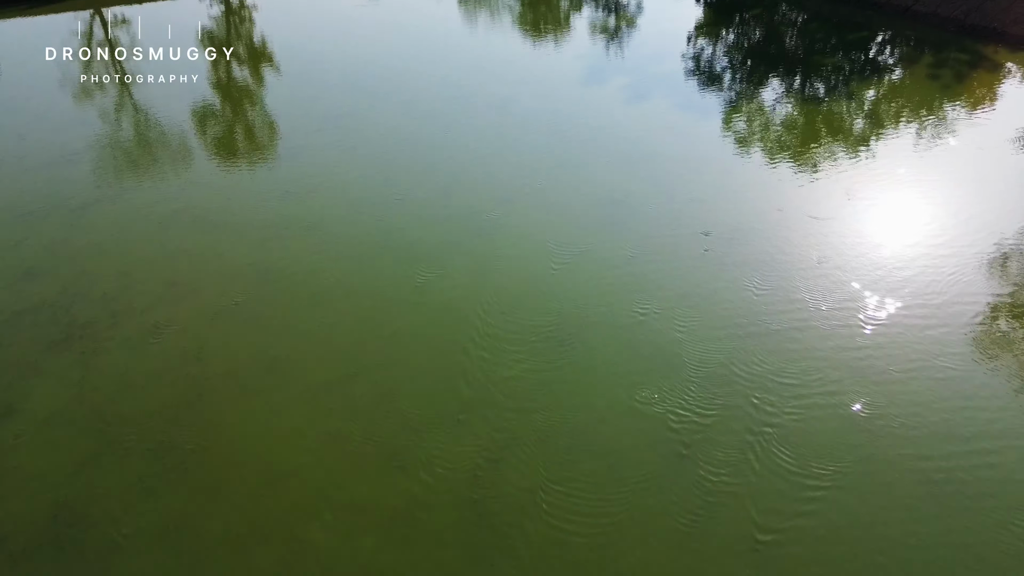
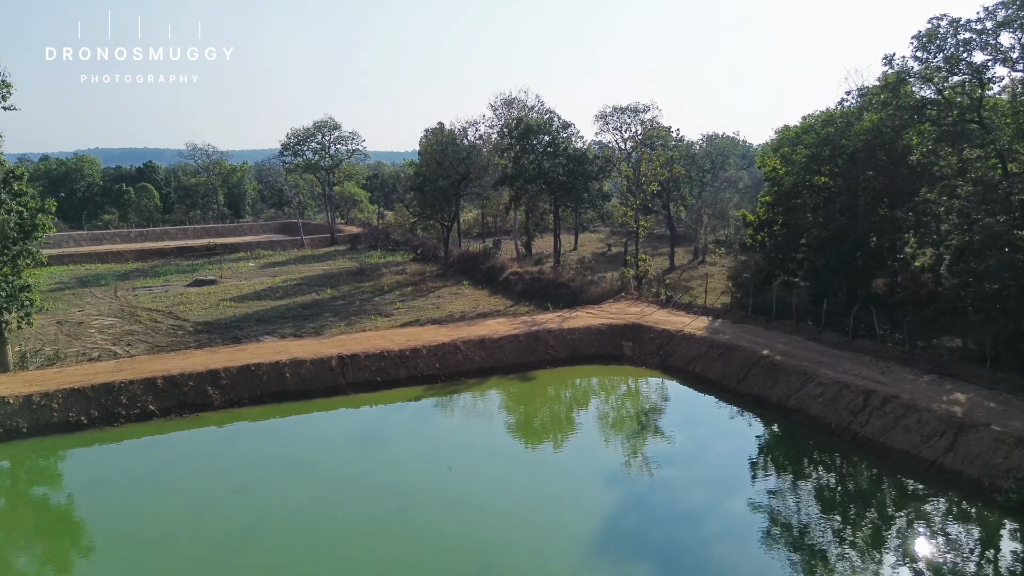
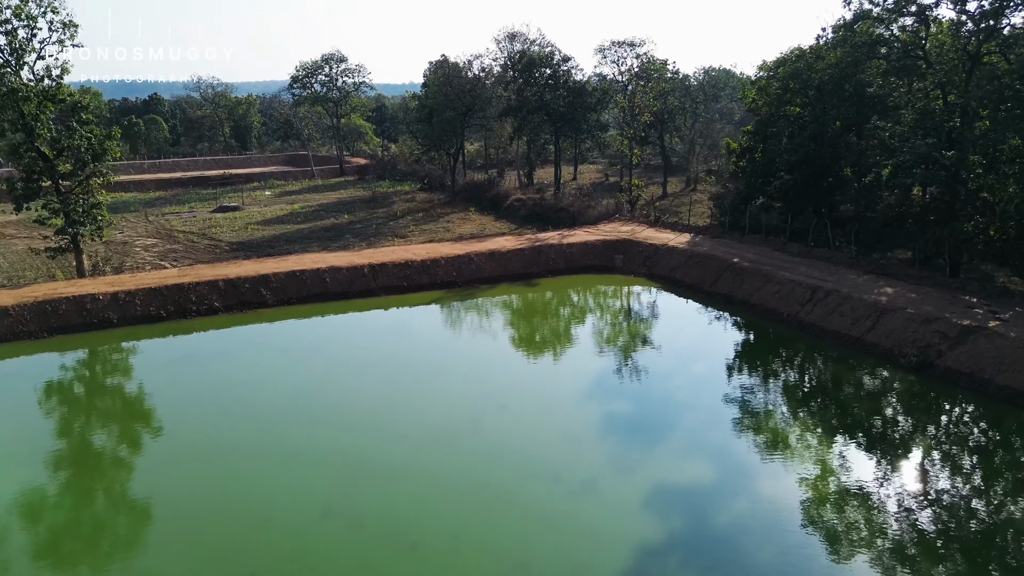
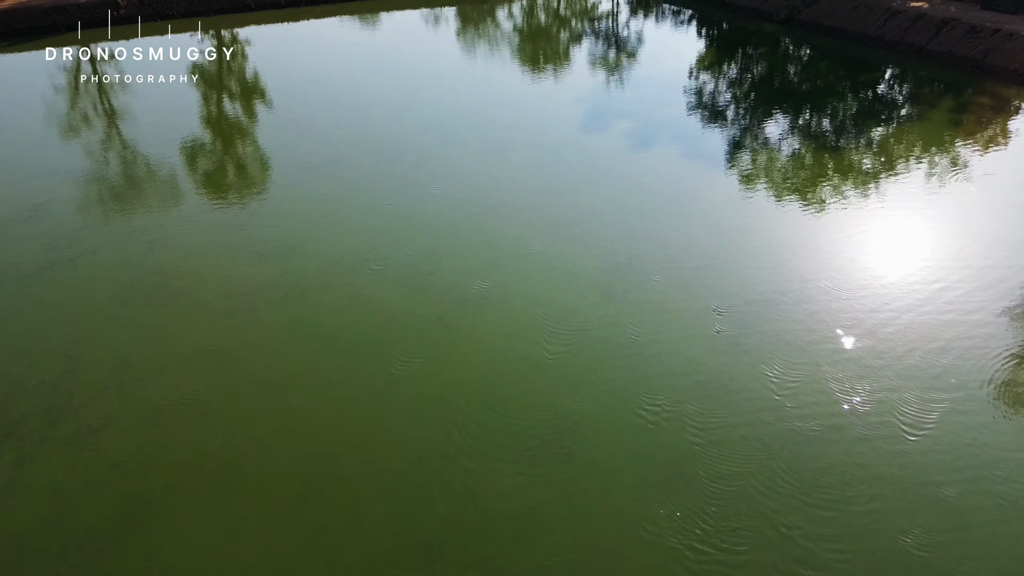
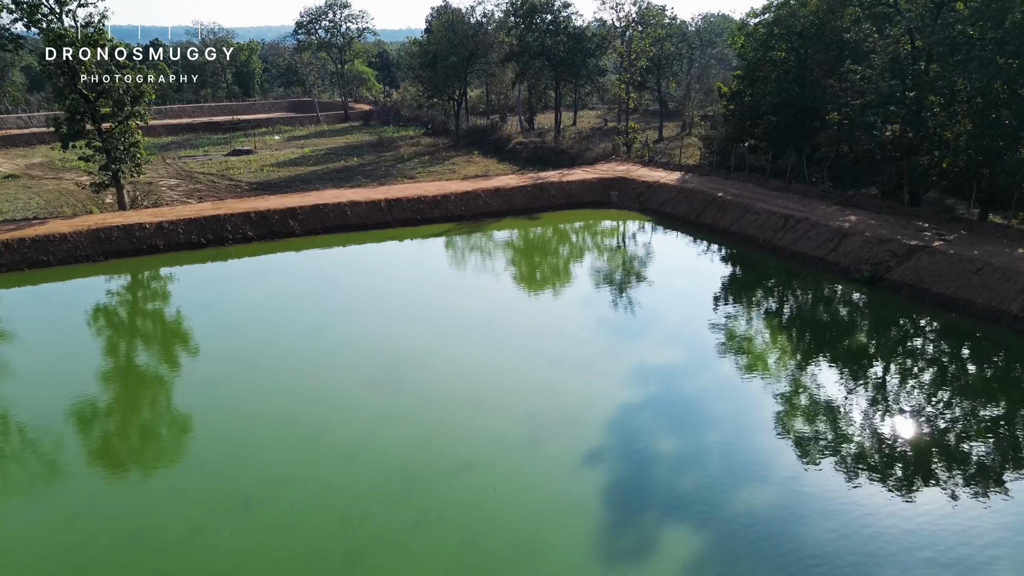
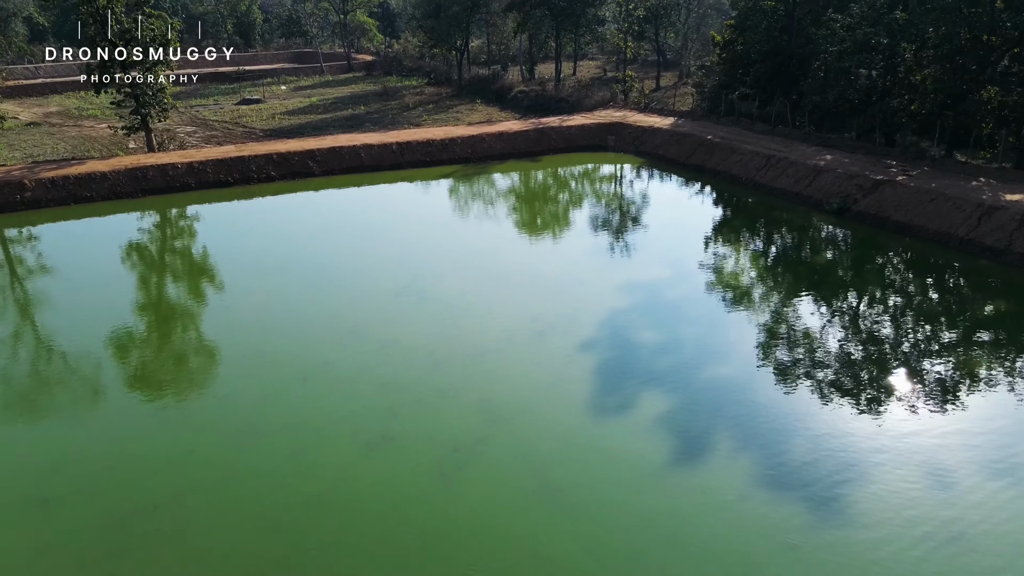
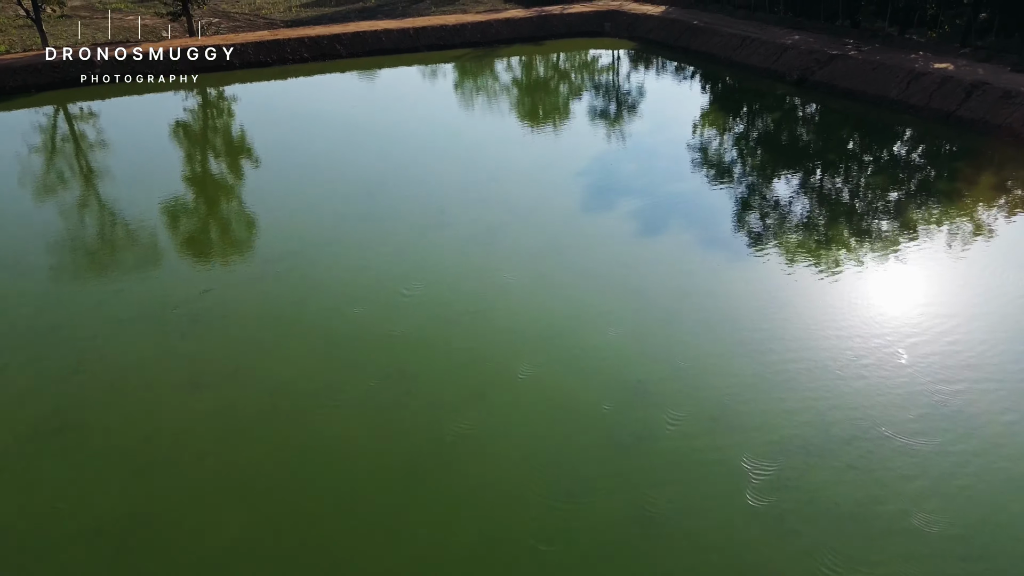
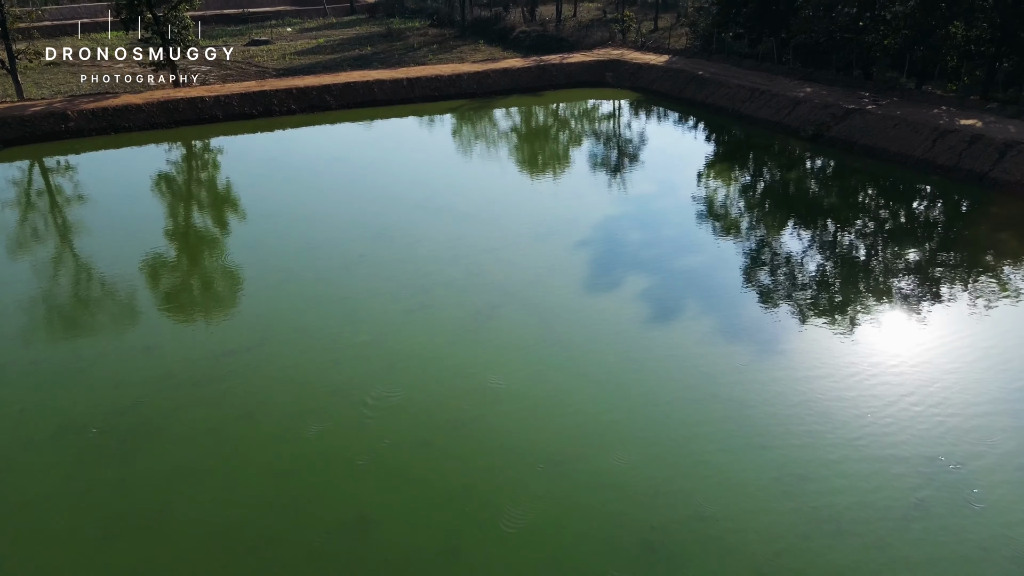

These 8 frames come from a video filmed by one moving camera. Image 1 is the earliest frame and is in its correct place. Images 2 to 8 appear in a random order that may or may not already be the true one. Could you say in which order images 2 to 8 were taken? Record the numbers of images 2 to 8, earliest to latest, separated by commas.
4, 7, 8, 6, 5, 3, 2
